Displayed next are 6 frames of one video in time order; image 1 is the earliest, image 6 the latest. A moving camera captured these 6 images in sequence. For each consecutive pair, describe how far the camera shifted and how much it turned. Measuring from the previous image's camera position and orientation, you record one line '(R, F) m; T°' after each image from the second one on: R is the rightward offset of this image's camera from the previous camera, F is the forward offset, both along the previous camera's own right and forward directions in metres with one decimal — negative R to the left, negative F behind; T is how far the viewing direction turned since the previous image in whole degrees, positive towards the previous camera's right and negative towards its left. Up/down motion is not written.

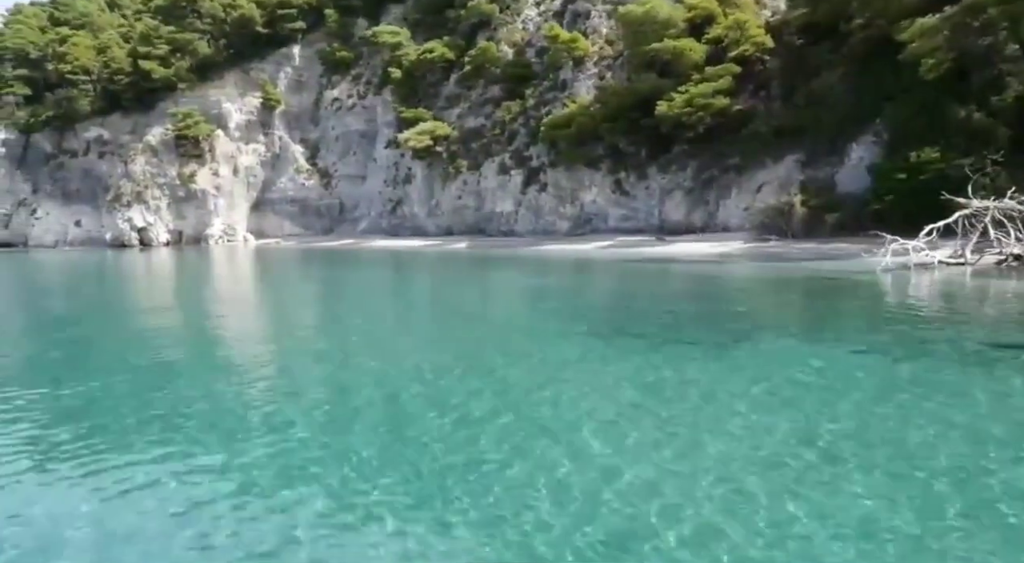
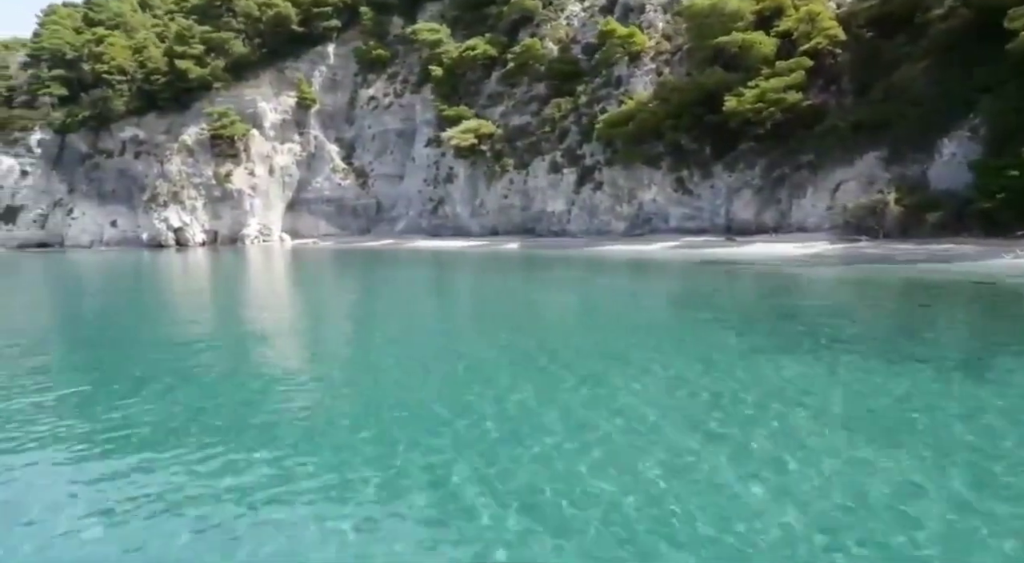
(-1.6, +0.8) m; -1°
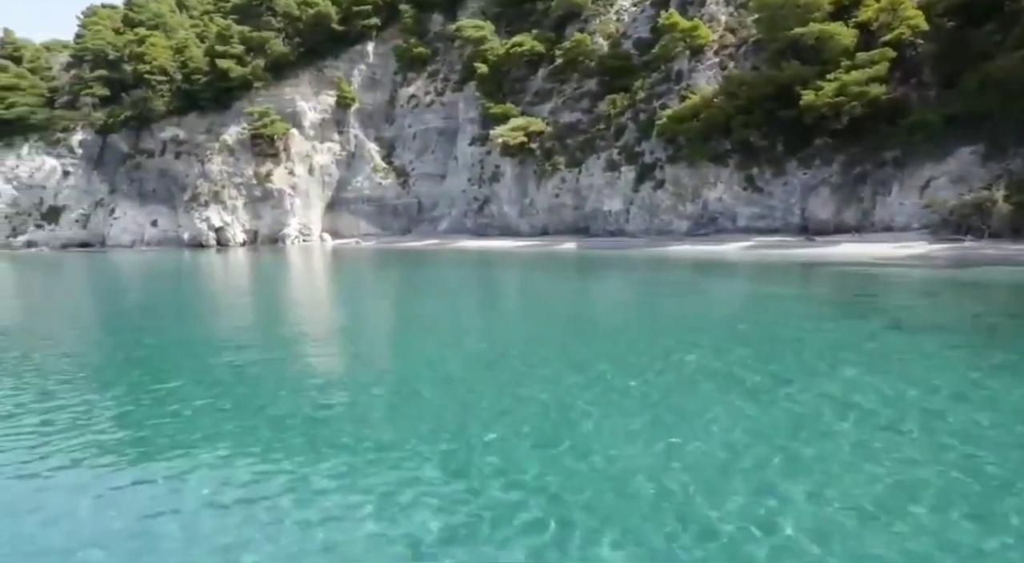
(-1.5, +0.8) m; -2°
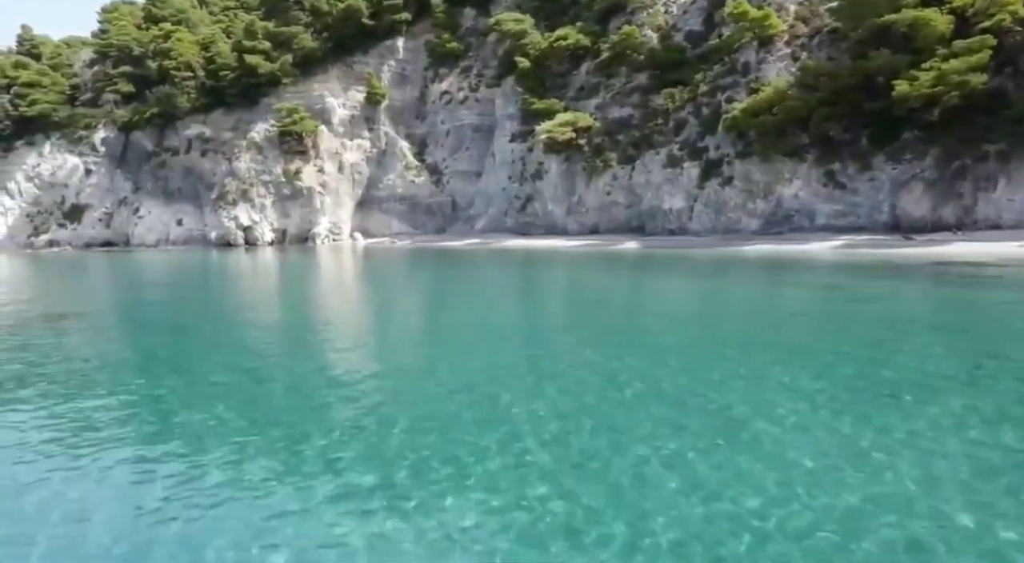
(-2.2, +1.2) m; 0°
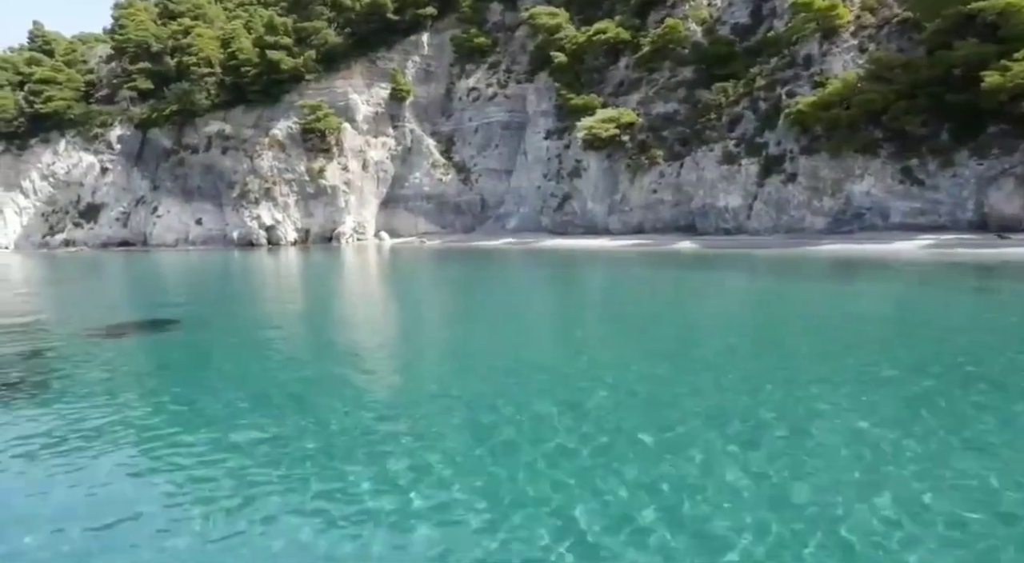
(-2.0, +1.1) m; 0°
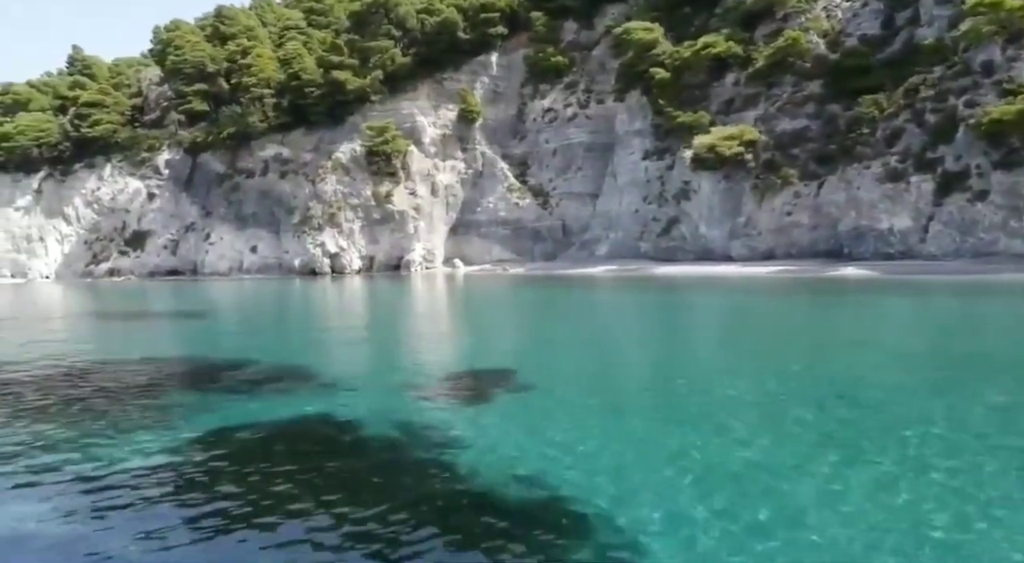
(-5.1, +3.0) m; 0°
